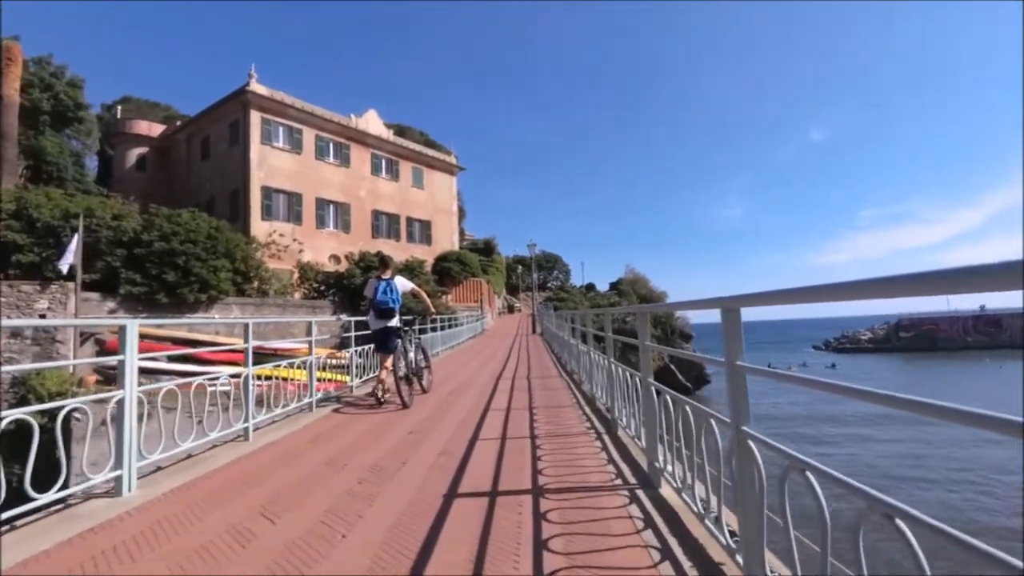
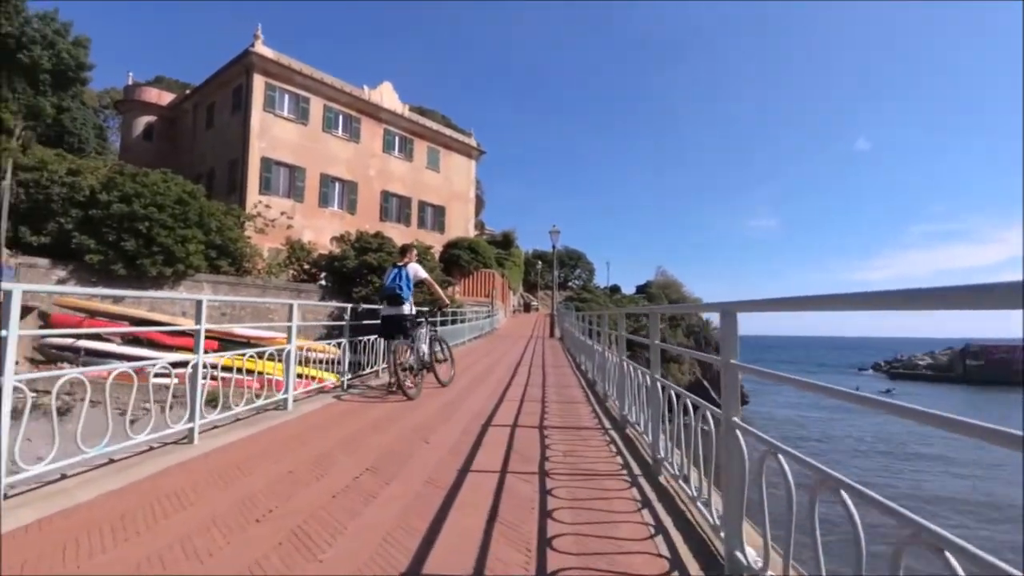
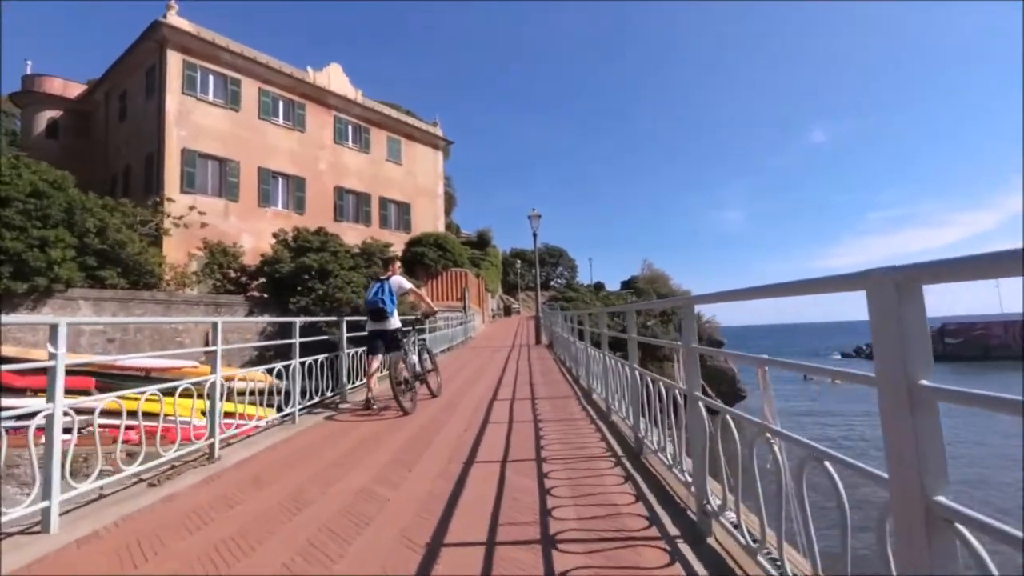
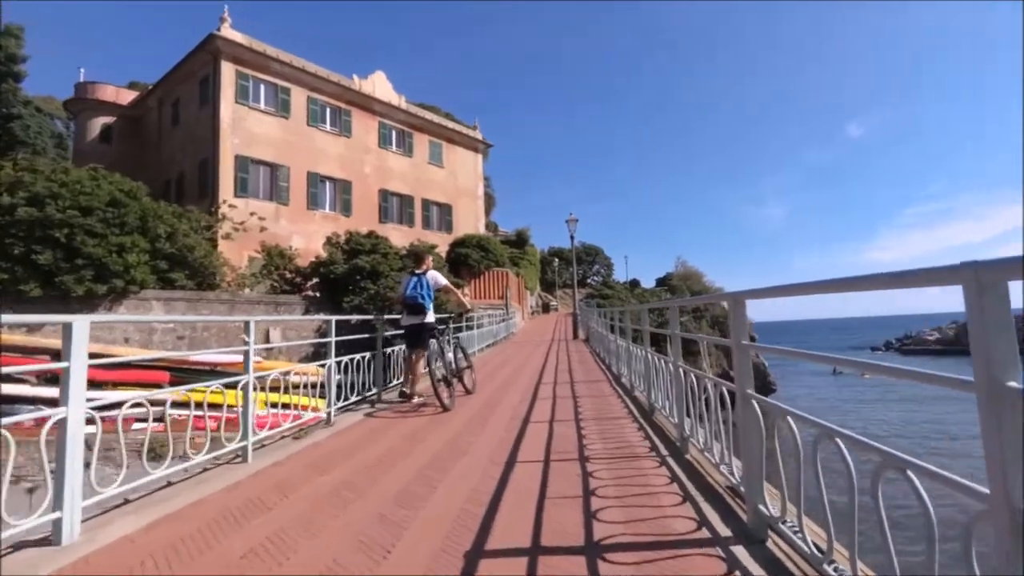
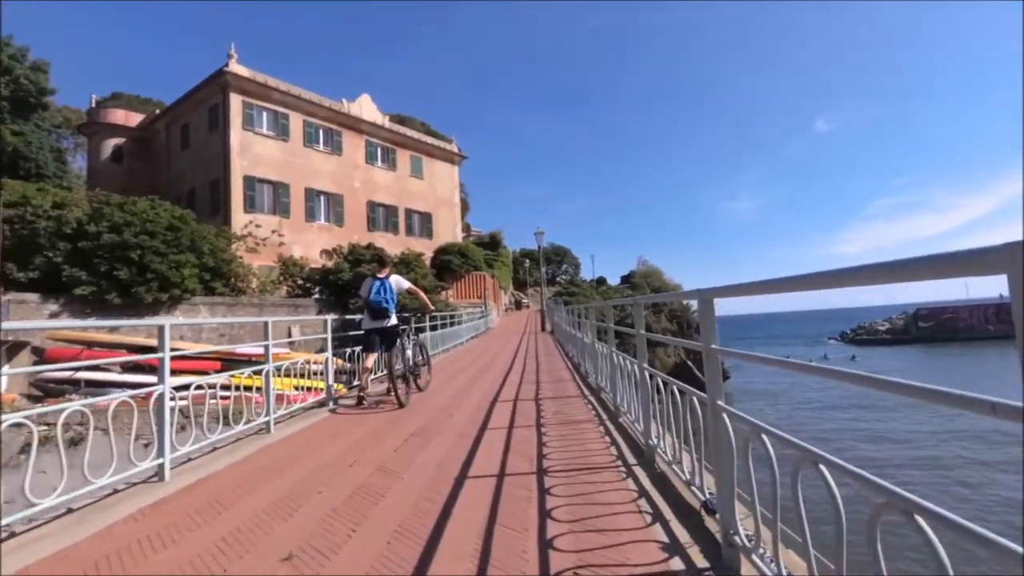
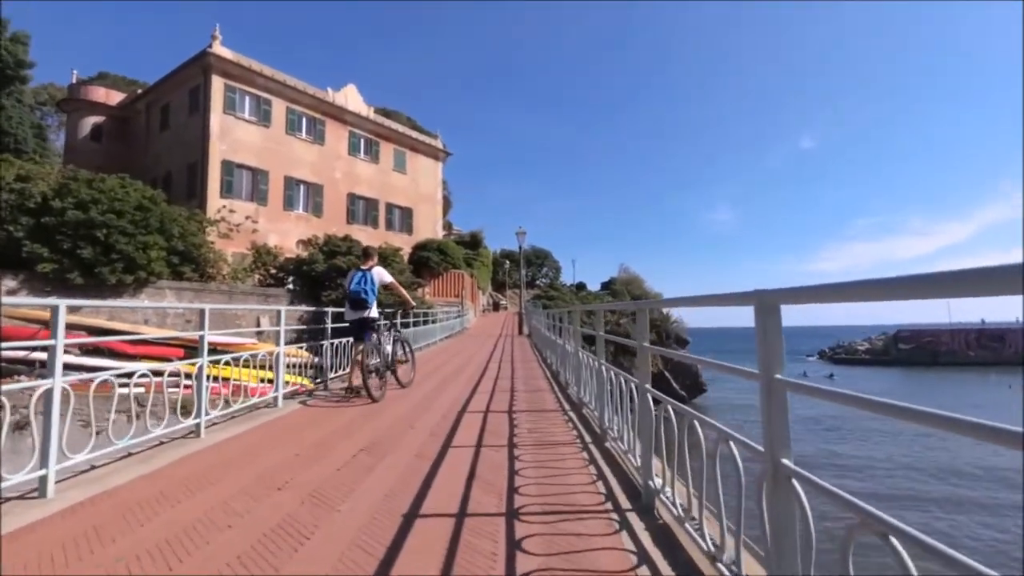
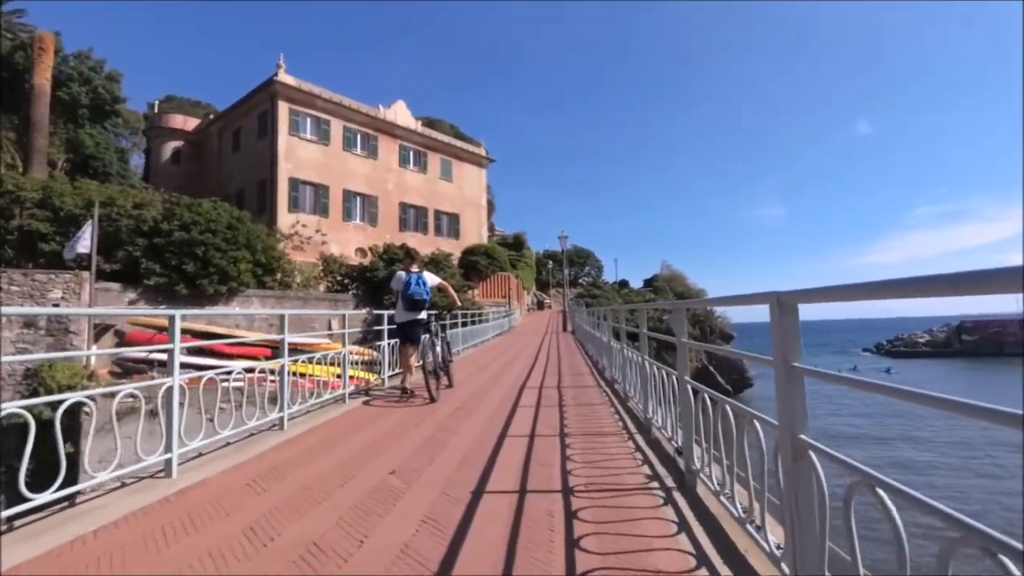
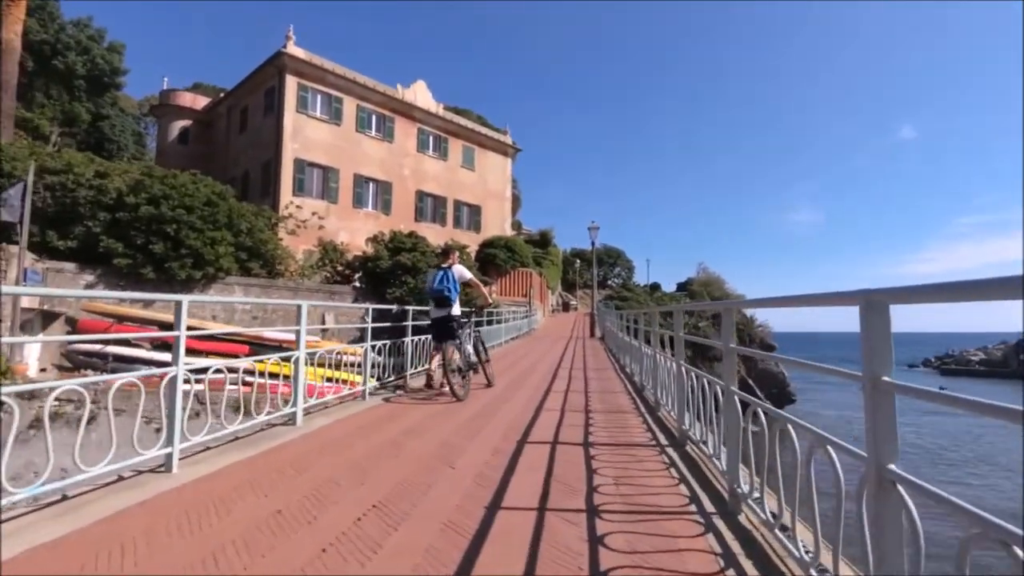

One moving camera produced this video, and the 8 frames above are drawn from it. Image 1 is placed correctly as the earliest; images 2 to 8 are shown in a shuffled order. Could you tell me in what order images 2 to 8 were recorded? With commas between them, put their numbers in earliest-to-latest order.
7, 5, 6, 2, 8, 4, 3
